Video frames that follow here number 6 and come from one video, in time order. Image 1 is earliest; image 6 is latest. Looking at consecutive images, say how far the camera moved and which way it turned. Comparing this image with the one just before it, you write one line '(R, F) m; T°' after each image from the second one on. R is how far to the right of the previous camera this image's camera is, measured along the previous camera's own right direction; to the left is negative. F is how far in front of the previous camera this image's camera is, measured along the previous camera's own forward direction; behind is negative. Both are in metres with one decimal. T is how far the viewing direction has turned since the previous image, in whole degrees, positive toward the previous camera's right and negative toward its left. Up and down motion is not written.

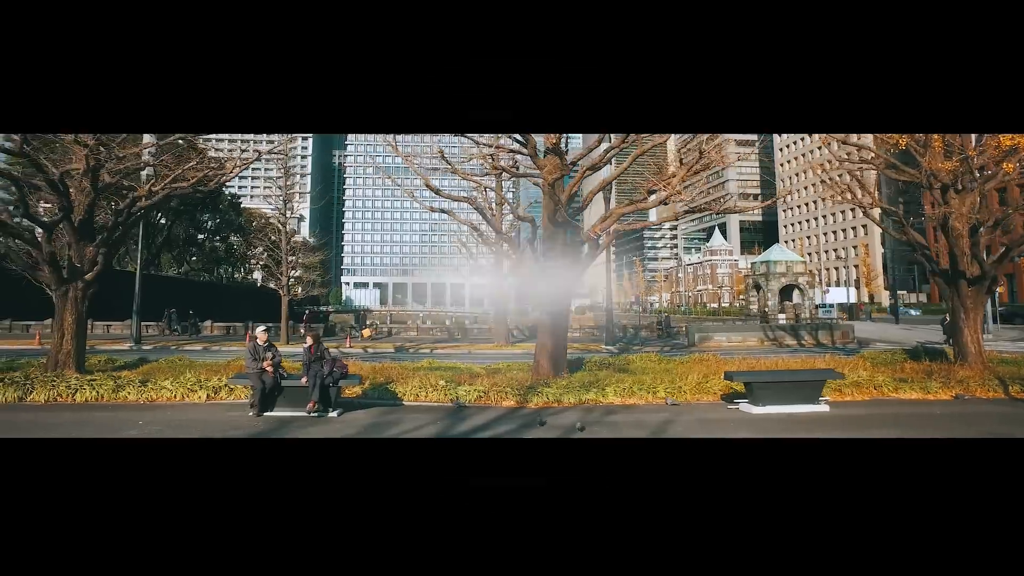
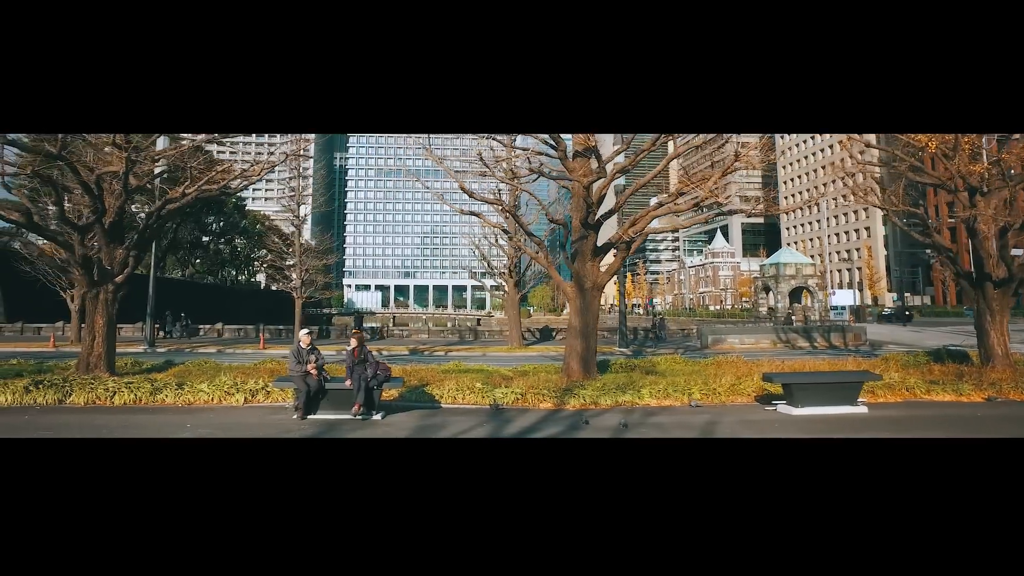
(-0.3, 0.0) m; 0°
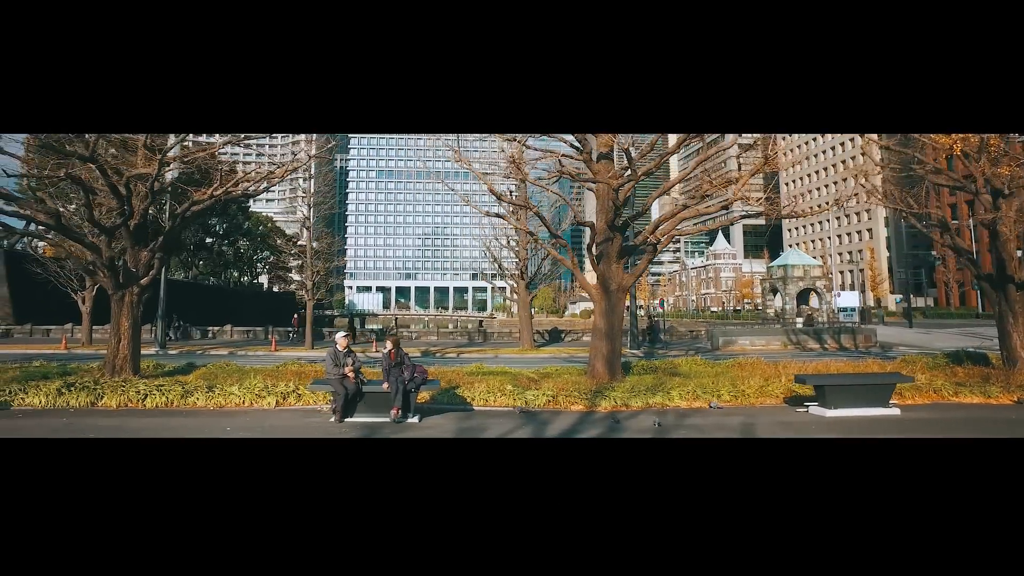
(-0.3, 0.0) m; 0°
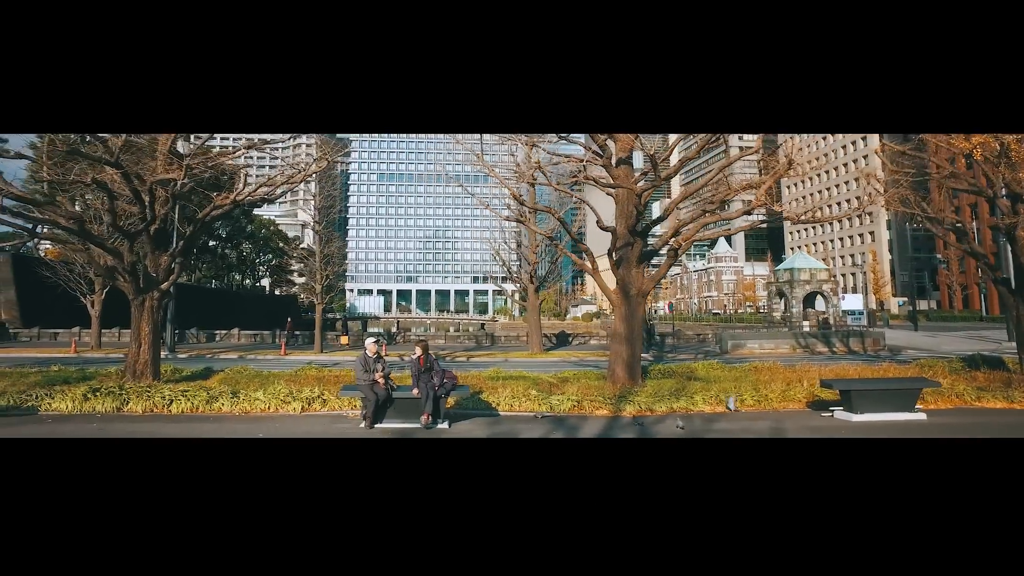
(-0.2, 0.0) m; 0°
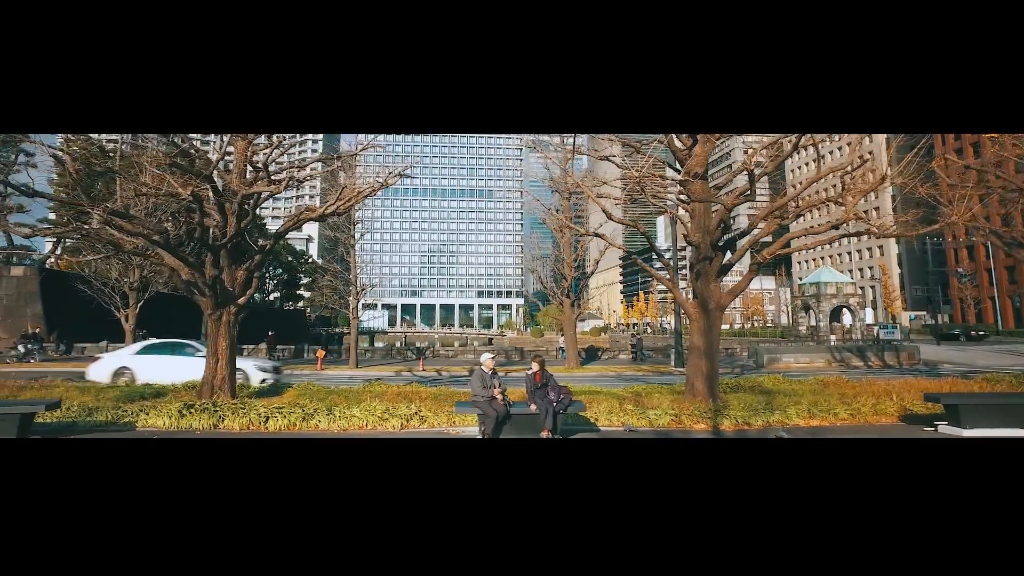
(-0.8, 0.0) m; 0°
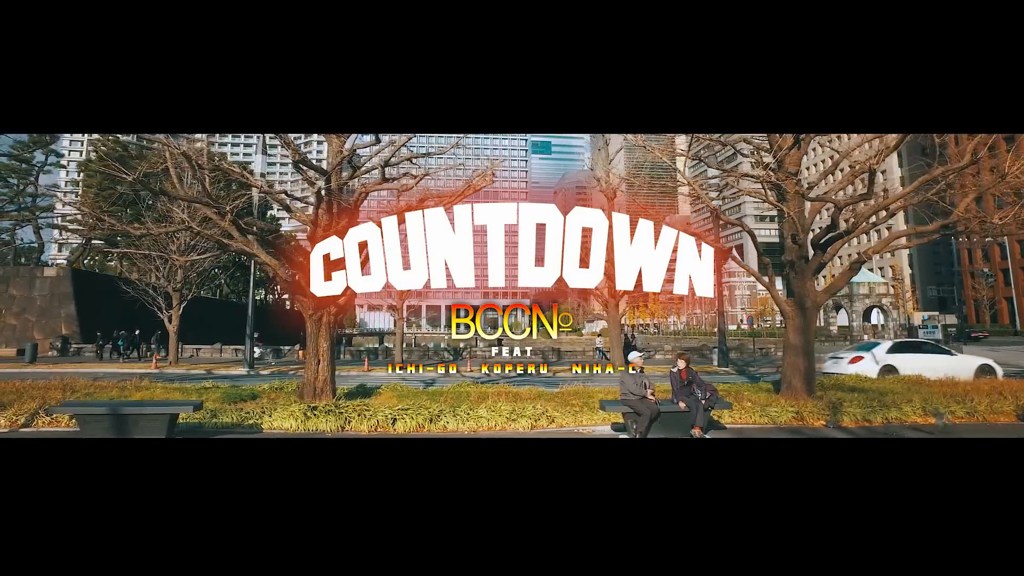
(-1.0, +0.1) m; +1°
